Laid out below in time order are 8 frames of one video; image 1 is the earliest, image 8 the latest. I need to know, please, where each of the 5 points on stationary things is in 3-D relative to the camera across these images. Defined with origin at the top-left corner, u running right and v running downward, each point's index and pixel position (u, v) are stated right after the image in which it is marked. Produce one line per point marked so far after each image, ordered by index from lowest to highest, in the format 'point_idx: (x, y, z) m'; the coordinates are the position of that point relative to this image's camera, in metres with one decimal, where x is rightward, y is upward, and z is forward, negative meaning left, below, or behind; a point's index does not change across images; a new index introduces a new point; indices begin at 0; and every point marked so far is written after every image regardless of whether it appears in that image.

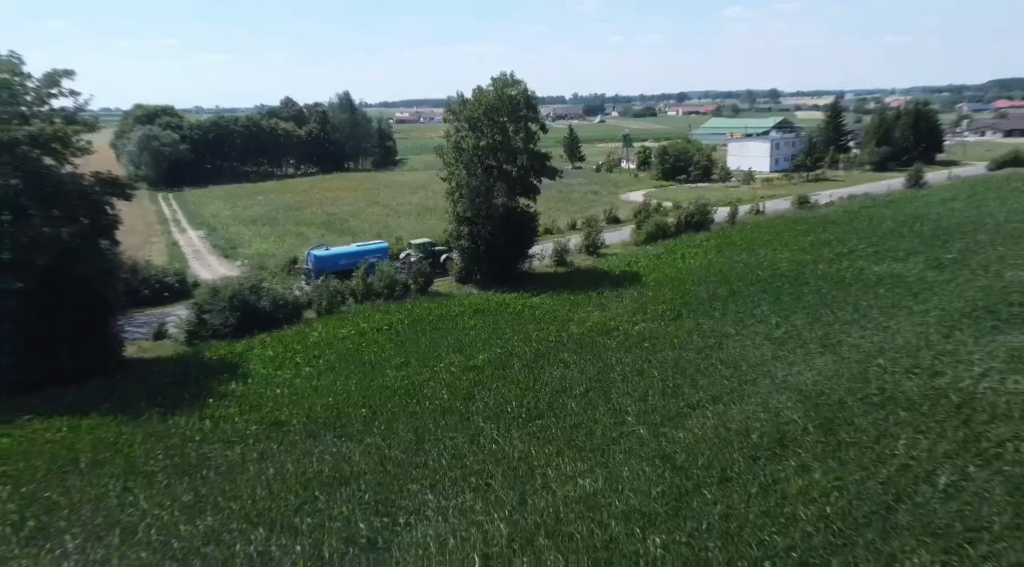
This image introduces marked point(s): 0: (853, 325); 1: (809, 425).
0: (+7.7, -0.9, +17.0) m
1: (+4.6, -2.2, +11.7) m
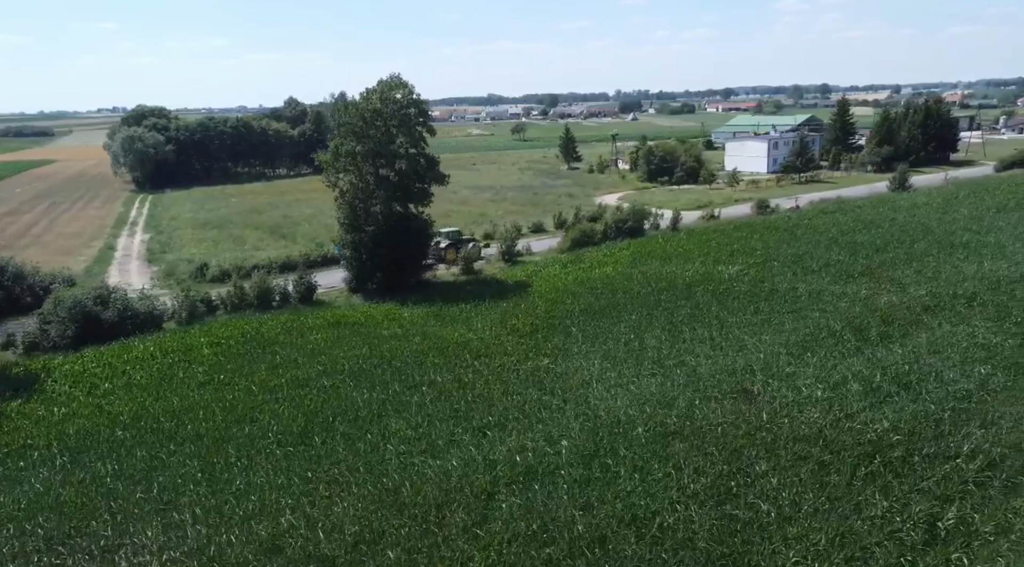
0: (+4.2, -1.2, +16.0) m
1: (+0.9, -2.5, +10.9) m
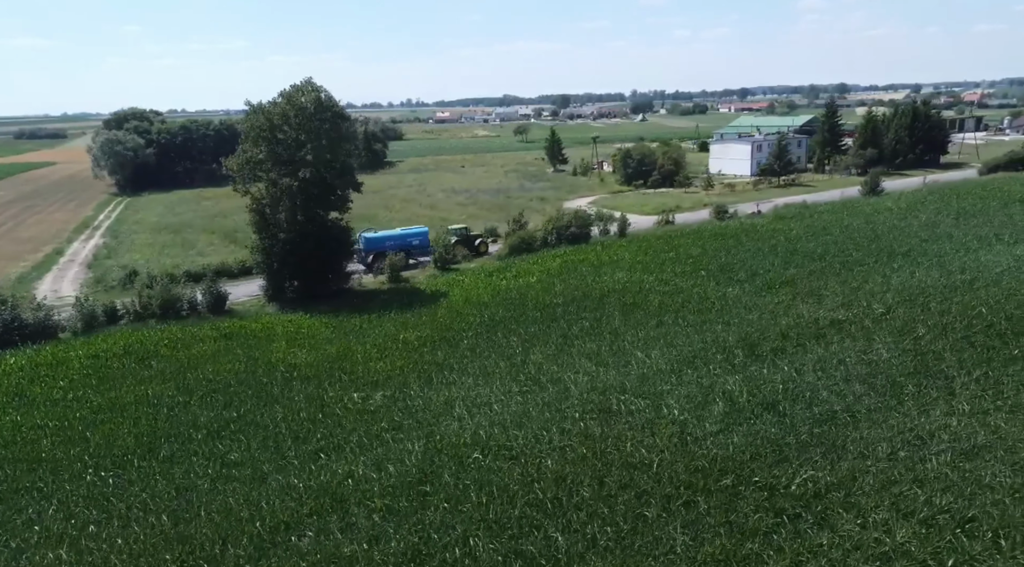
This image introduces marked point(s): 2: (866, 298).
0: (+1.7, -1.5, +15.6) m
1: (-1.7, -2.8, +10.4) m
2: (+9.2, -0.4, +19.4) m
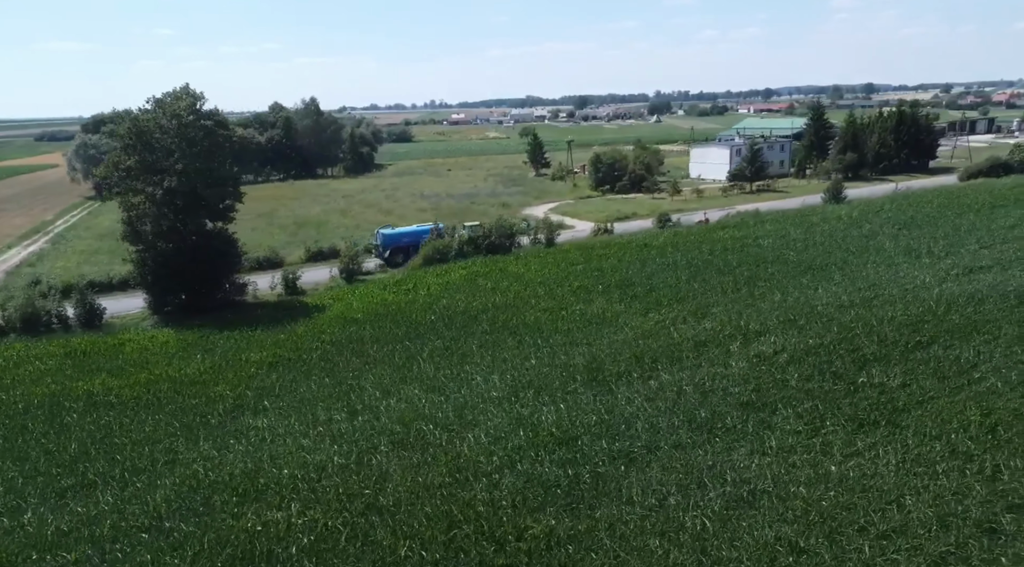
0: (-1.7, -1.9, +14.8) m
1: (-5.1, -3.2, +9.7) m
2: (+5.9, -0.8, +18.6) m
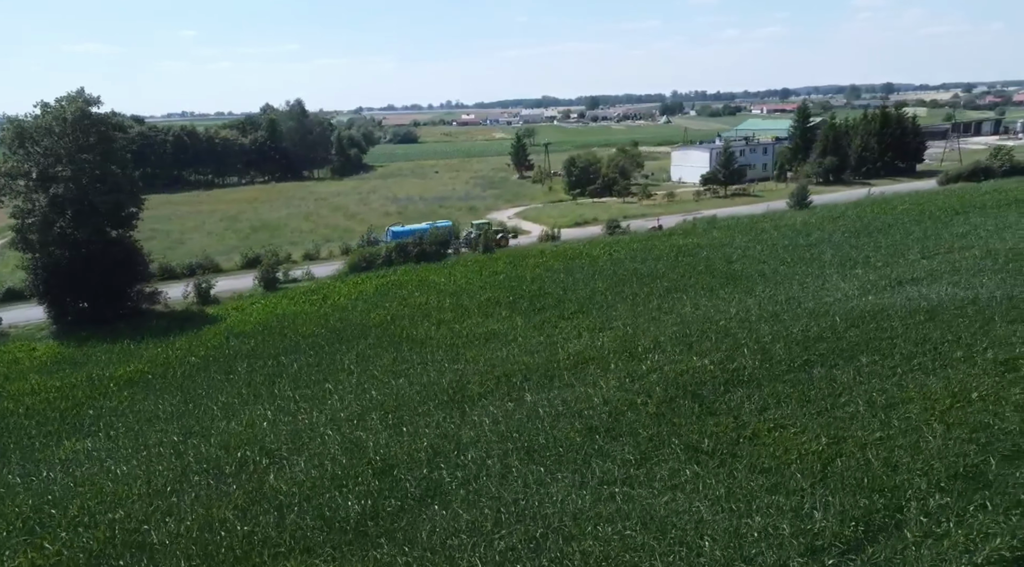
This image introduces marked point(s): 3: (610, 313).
0: (-4.4, -2.2, +14.2) m
1: (-7.9, -3.4, +9.1) m
2: (+3.2, -1.1, +17.9) m
3: (+2.6, -0.8, +19.8) m
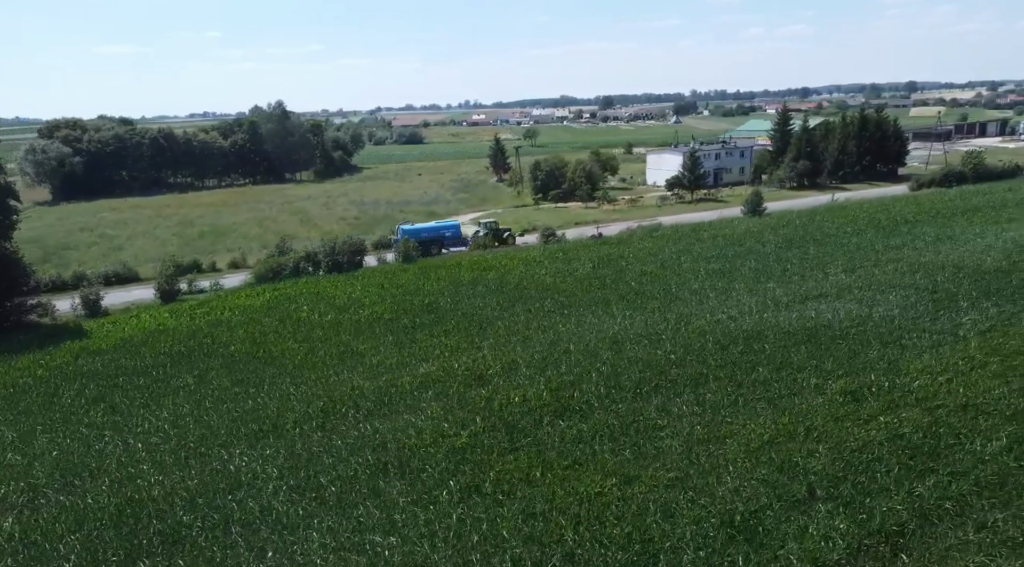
0: (-7.7, -2.6, +13.6) m
1: (-11.3, -3.8, +8.5) m
2: (0.0, -1.6, +17.2) m
3: (-0.6, -1.2, +19.1) m
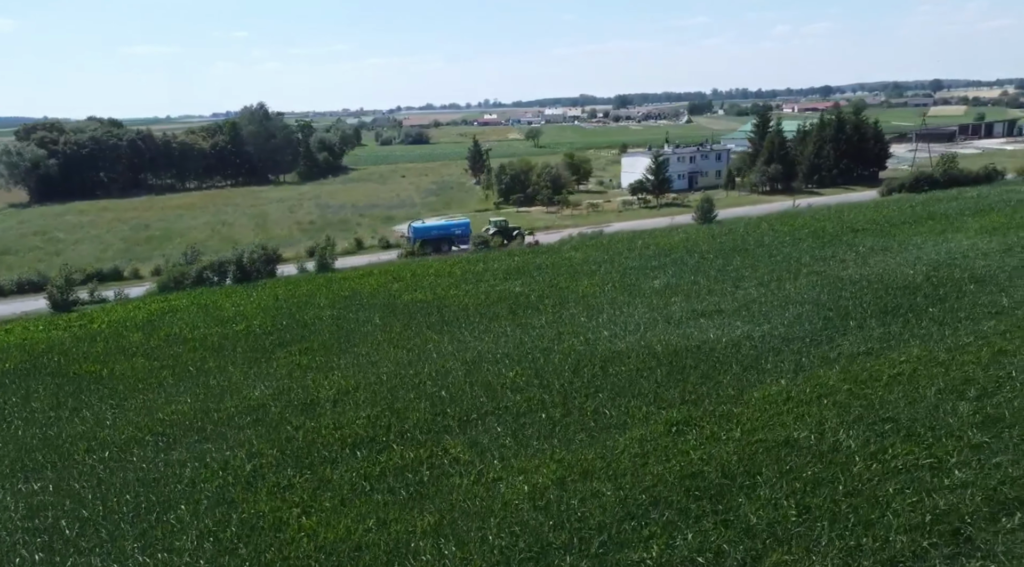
0: (-11.1, -3.0, +13.0) m
1: (-14.7, -4.2, +8.0) m
2: (-3.3, -2.0, +16.5) m
3: (-3.9, -1.6, +18.4) m
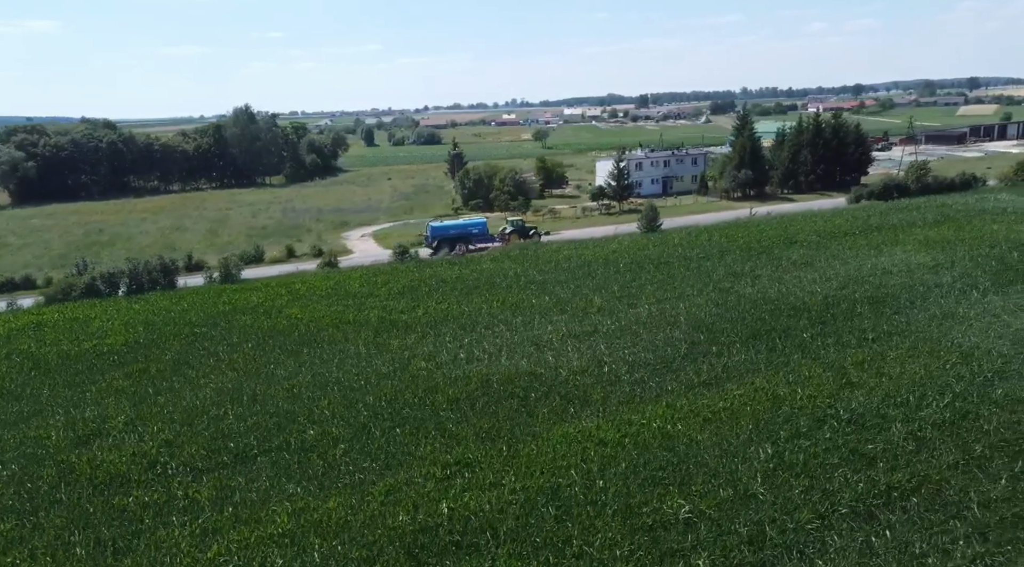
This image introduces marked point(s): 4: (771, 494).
0: (-14.9, -3.4, +12.3) m
1: (-18.6, -4.6, +7.4) m
2: (-7.0, -2.4, +15.7) m
3: (-7.6, -2.1, +17.6) m
4: (+3.7, -3.0, +10.6) m
